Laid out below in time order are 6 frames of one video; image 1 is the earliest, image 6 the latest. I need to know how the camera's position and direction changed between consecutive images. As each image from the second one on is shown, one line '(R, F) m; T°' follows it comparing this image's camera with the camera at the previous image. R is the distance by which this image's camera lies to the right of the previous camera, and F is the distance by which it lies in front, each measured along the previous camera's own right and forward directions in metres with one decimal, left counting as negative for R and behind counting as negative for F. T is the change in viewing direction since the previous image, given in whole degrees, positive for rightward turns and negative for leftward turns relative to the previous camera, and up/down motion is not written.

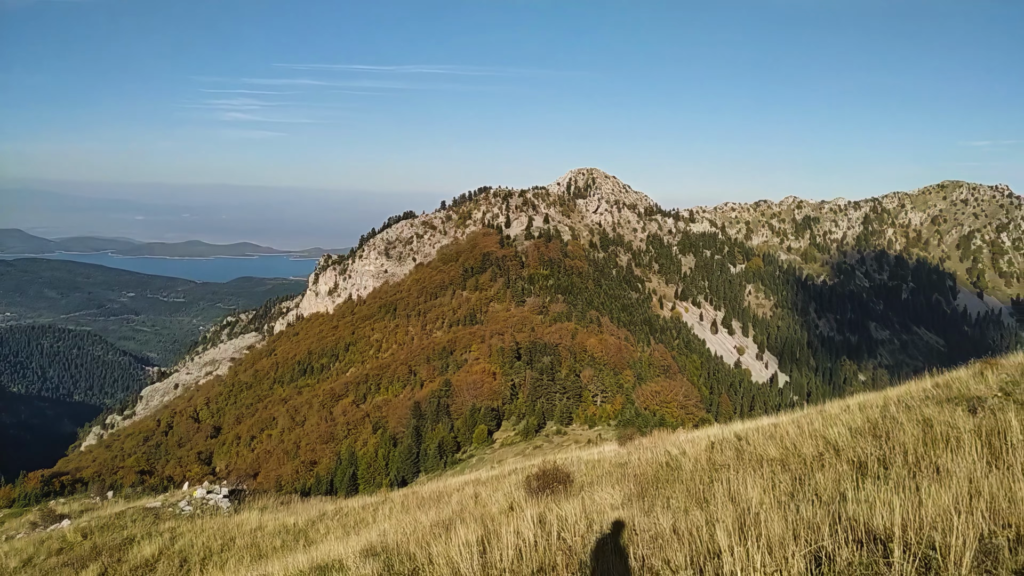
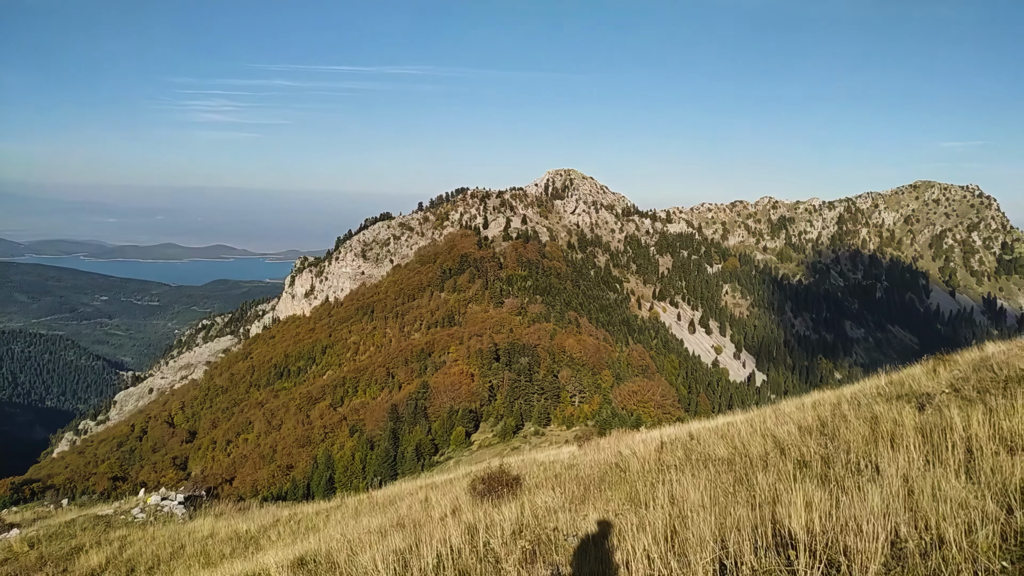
(+1.0, +0.1) m; +1°
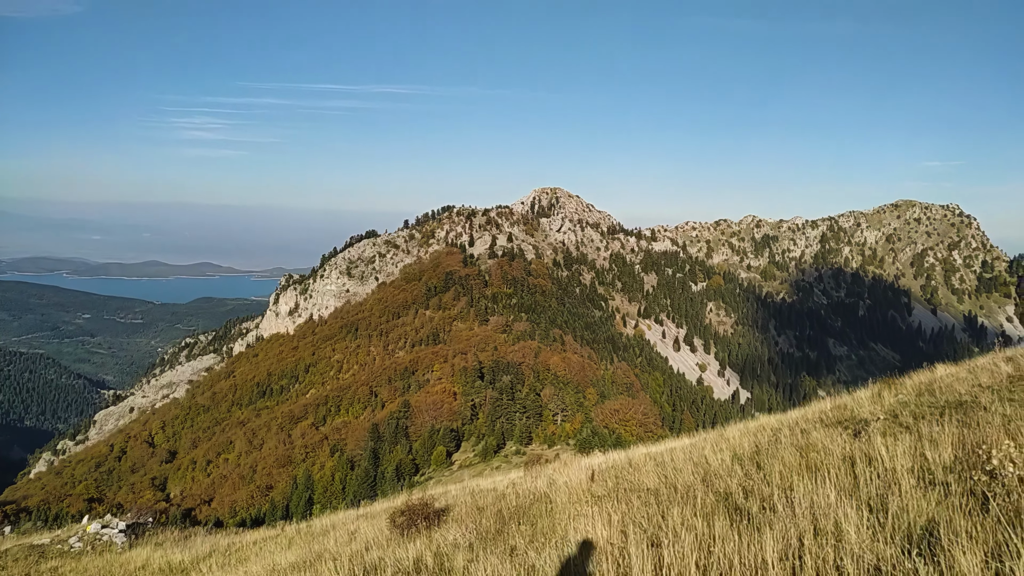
(+1.7, 0.0) m; 0°
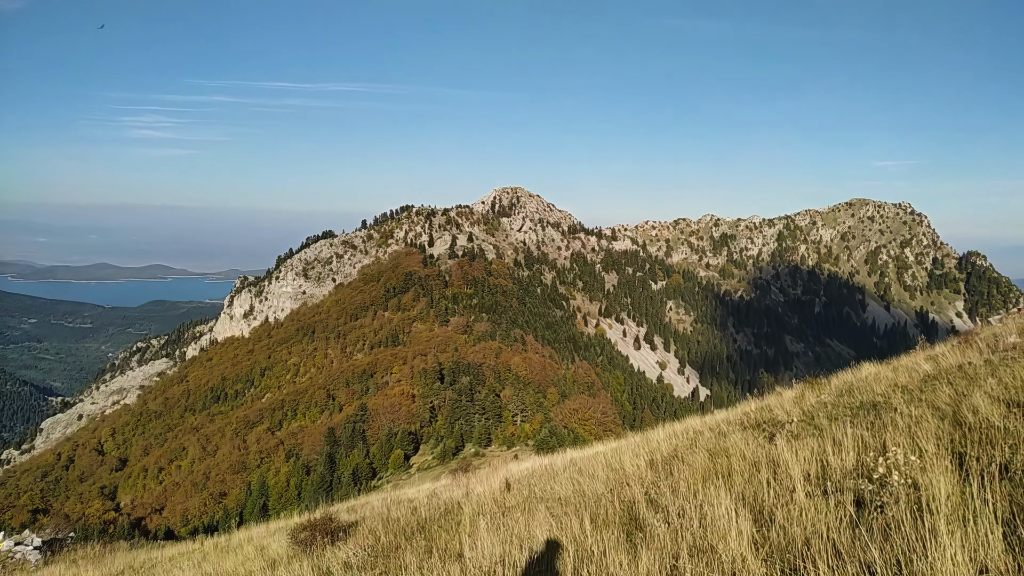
(+1.5, +0.1) m; +3°
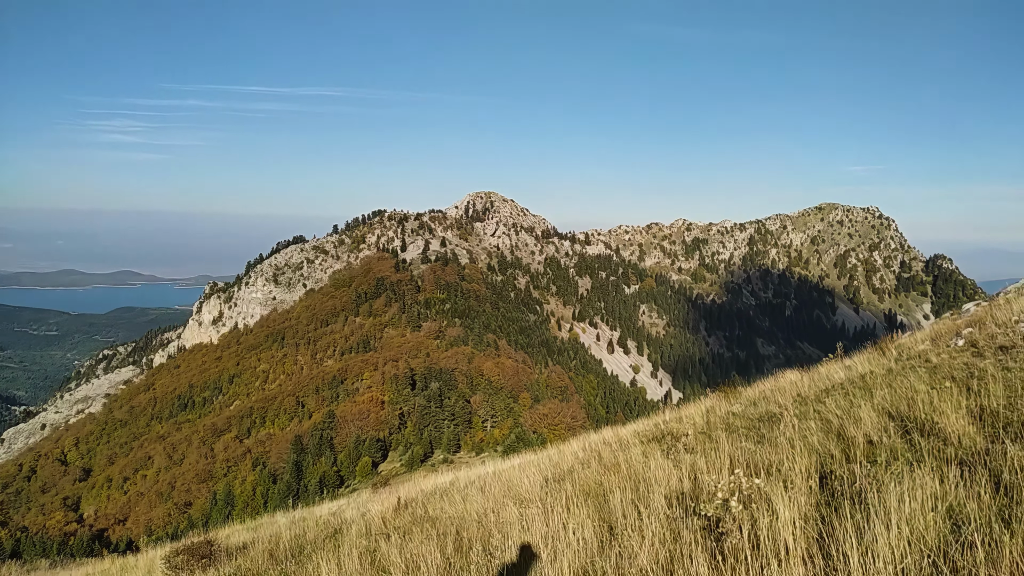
(+2.4, +0.1) m; 0°
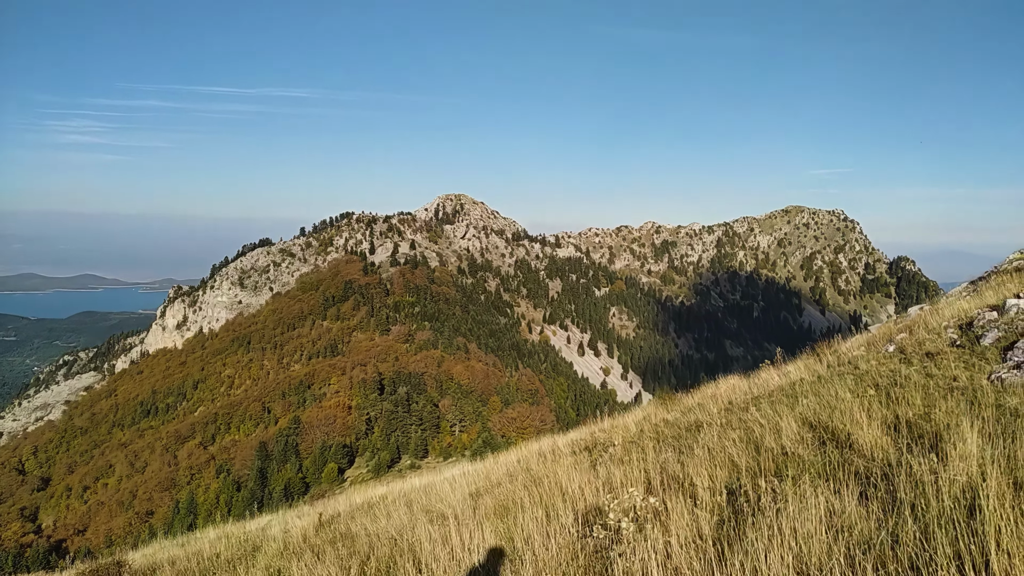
(+1.5, 0.0) m; +2°
